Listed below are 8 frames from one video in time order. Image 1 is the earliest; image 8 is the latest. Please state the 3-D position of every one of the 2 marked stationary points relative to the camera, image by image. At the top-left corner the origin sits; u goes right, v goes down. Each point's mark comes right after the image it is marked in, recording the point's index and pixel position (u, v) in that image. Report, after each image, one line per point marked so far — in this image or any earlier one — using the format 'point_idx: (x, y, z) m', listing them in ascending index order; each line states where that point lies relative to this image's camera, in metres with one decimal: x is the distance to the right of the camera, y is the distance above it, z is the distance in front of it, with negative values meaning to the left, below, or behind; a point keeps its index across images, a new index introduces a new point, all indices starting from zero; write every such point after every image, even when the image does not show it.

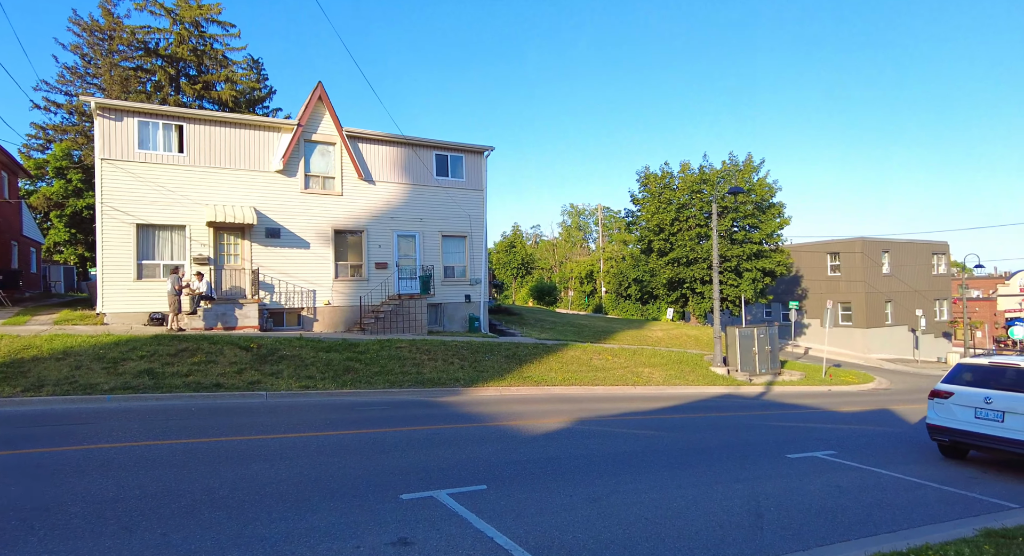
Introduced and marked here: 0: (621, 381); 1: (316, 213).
0: (+3.2, -2.9, +16.4) m
1: (-6.0, +2.0, +17.3) m
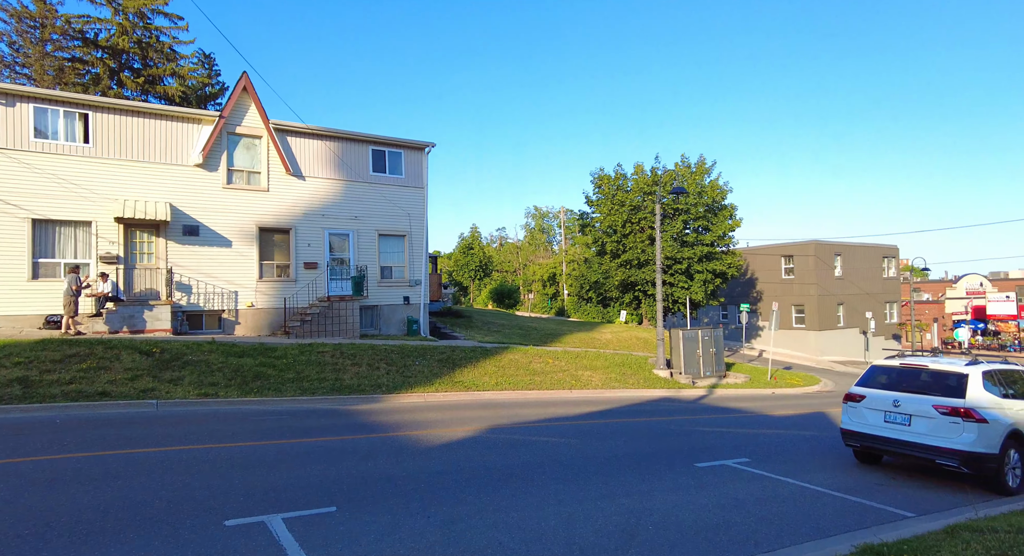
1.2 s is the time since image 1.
0: (+1.3, -3.0, +15.9) m
1: (-7.9, +2.0, +16.4) m
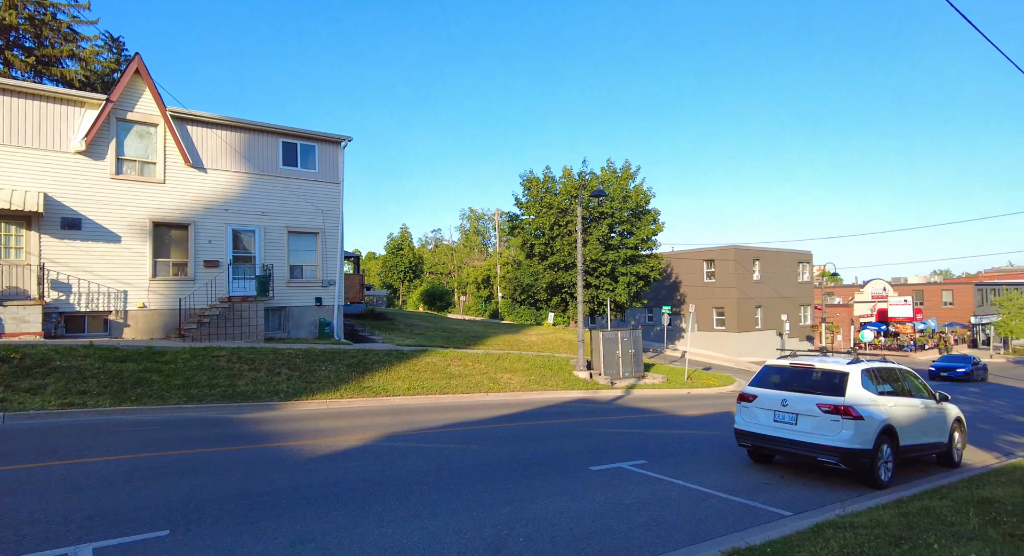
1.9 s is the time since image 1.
0: (-1.0, -3.0, +15.6) m
1: (-10.1, +2.0, +15.1) m
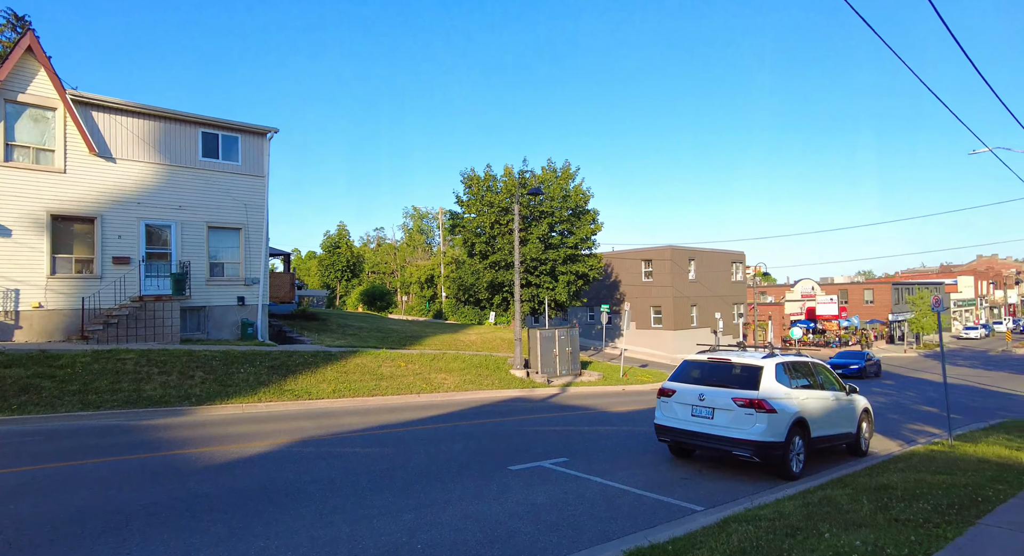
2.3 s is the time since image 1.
0: (-2.8, -2.9, +15.1) m
1: (-11.9, +2.1, +13.8) m
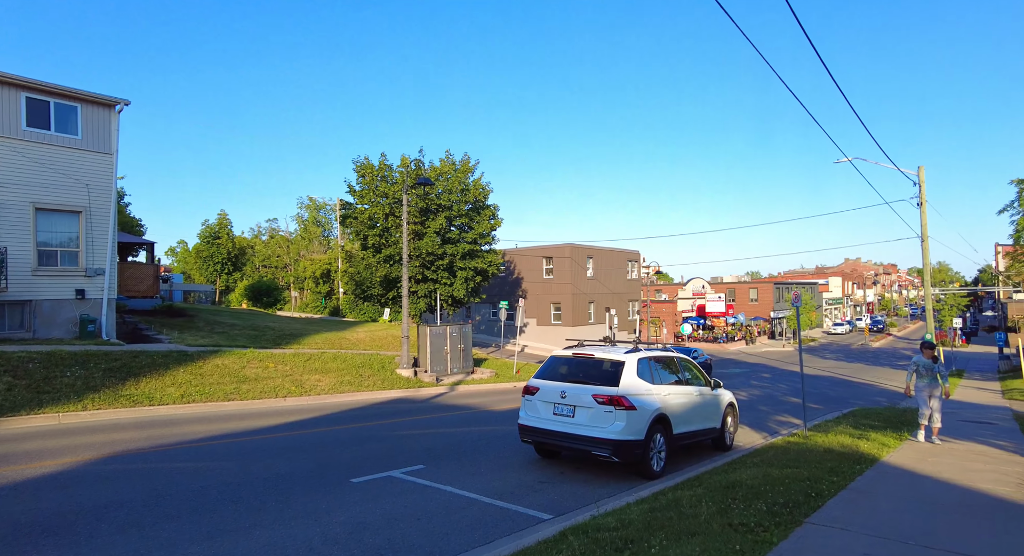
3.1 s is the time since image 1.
0: (-5.9, -2.7, +13.8) m
1: (-14.5, +2.3, +11.1) m
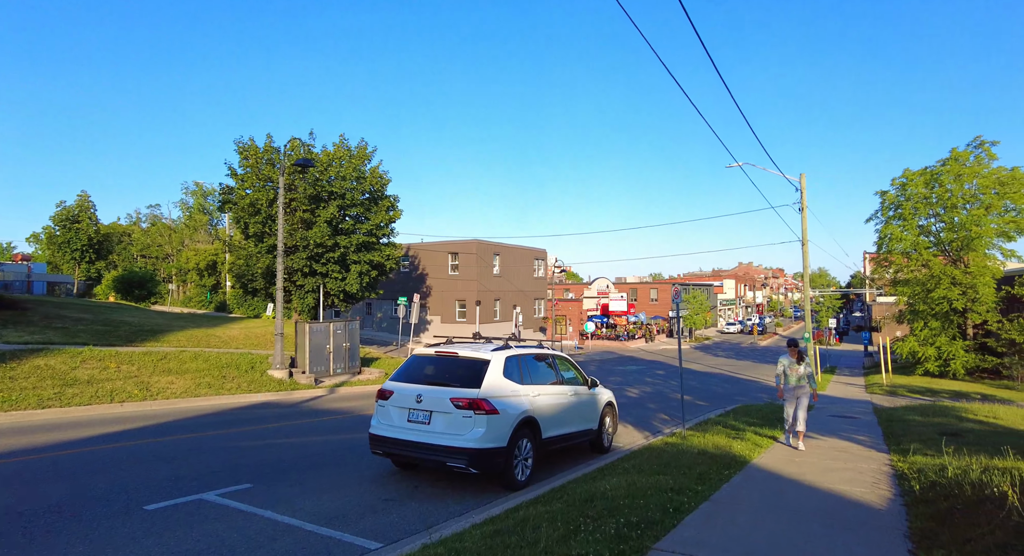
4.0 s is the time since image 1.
0: (-8.5, -2.5, +11.9) m
1: (-16.6, +2.8, +7.9) m
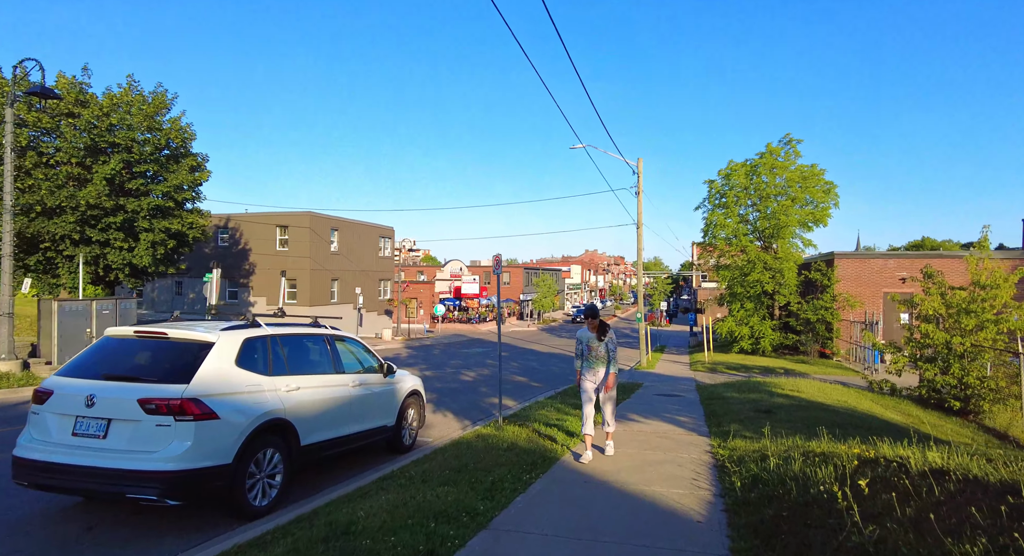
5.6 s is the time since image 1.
0: (-11.8, -1.8, +7.8) m
1: (-18.5, +3.4, +1.8) m
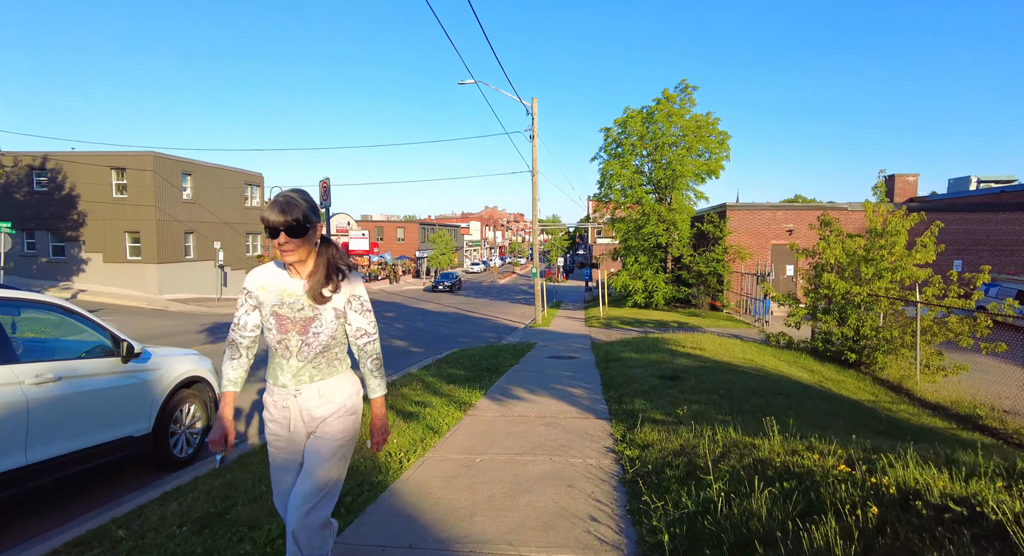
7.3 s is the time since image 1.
0: (-13.3, -1.3, +3.5) m
1: (-18.8, +3.4, -4.0) m
